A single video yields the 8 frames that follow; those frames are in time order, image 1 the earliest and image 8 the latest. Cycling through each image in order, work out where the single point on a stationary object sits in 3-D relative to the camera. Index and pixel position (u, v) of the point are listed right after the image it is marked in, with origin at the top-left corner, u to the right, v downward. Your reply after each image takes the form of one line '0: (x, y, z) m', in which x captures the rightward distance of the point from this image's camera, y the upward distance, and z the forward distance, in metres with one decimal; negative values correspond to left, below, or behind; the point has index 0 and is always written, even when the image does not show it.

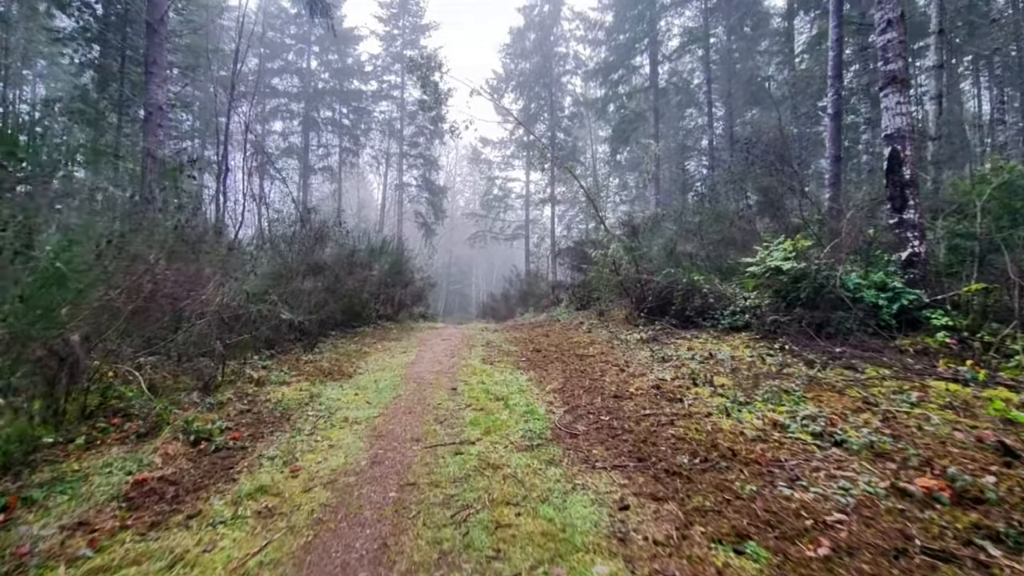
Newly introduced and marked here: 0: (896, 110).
0: (+2.6, +1.2, +5.7) m
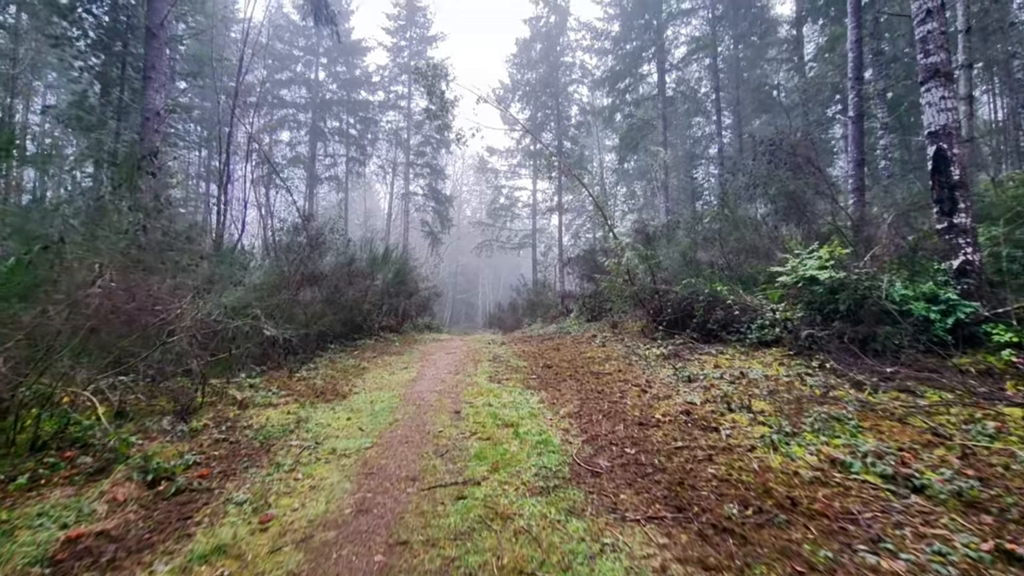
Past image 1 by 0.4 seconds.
0: (+2.6, +1.1, +5.2) m
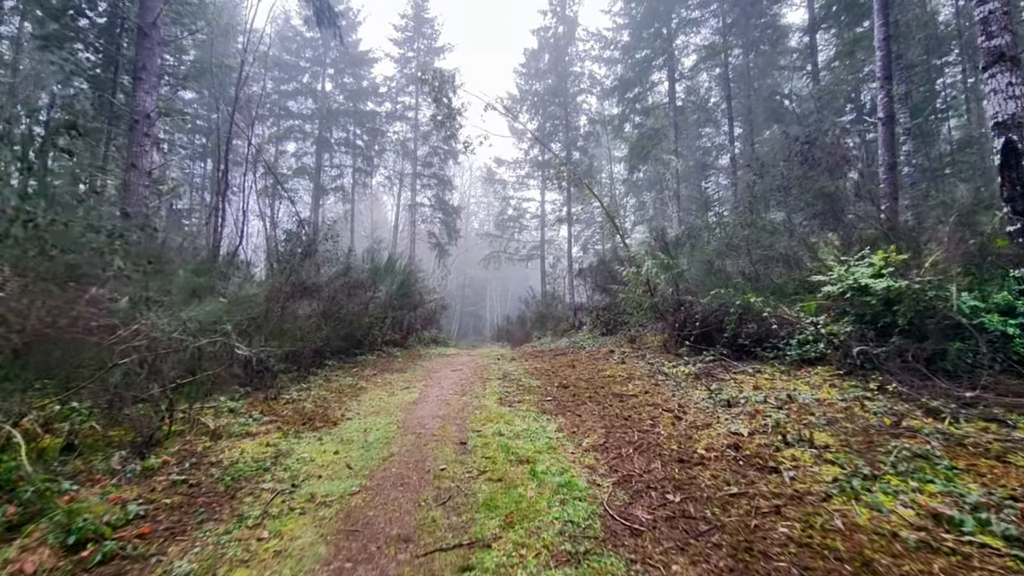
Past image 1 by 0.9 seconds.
0: (+2.7, +1.1, +4.6) m
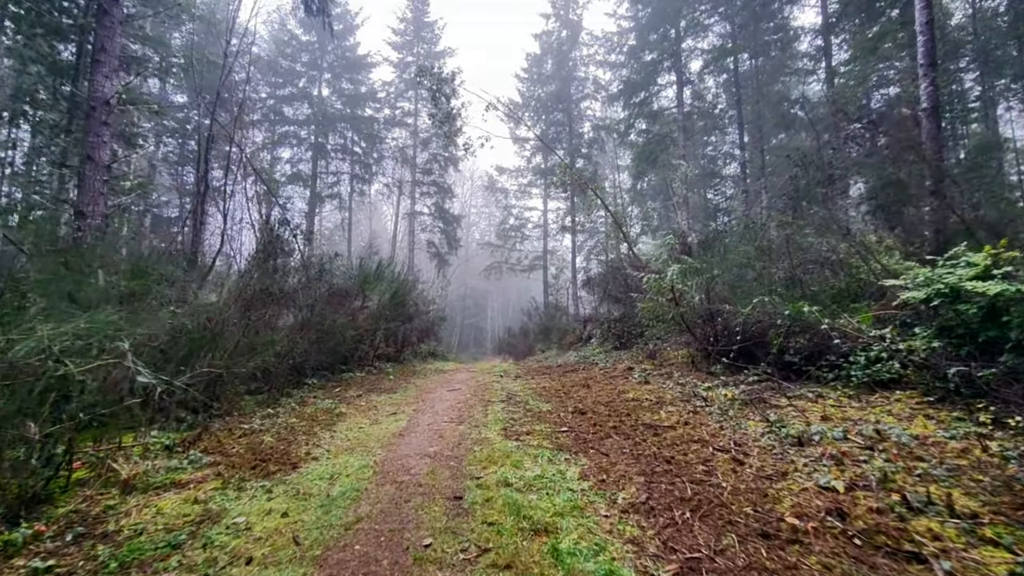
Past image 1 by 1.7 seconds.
0: (+2.7, +1.0, +3.7) m
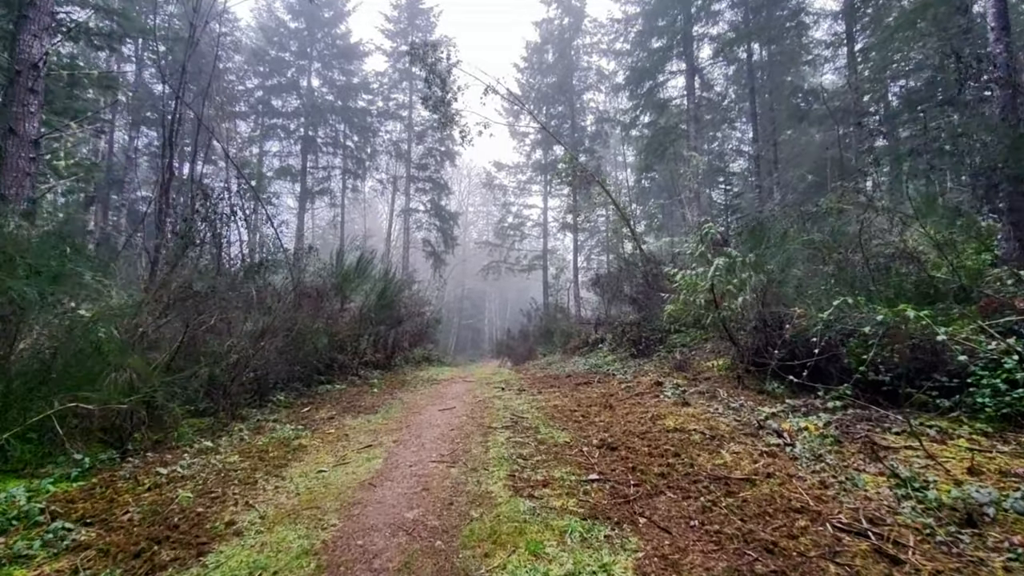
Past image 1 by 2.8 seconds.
0: (+2.8, +1.0, +2.6) m
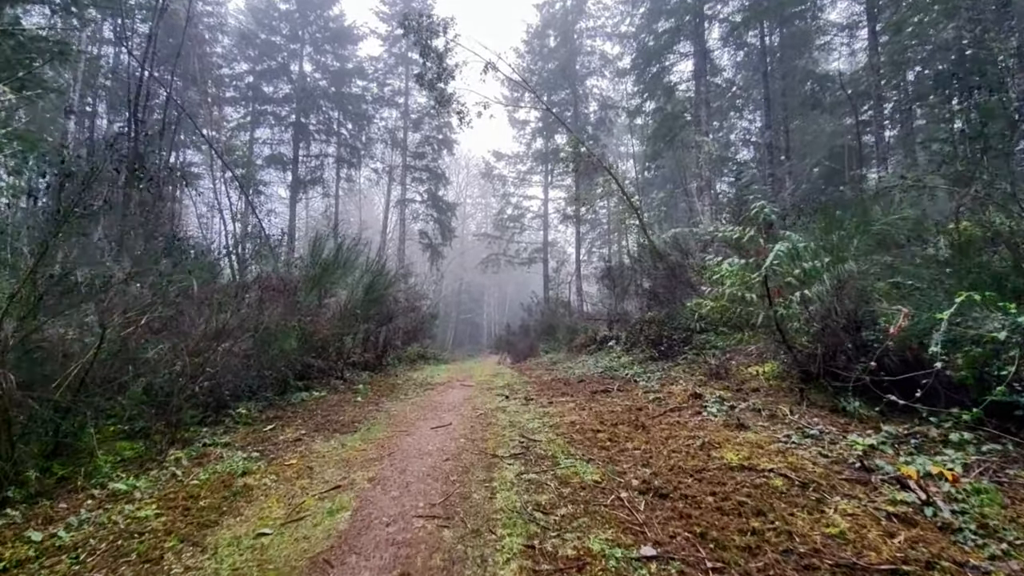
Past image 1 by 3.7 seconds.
0: (+2.8, +1.1, +1.6) m
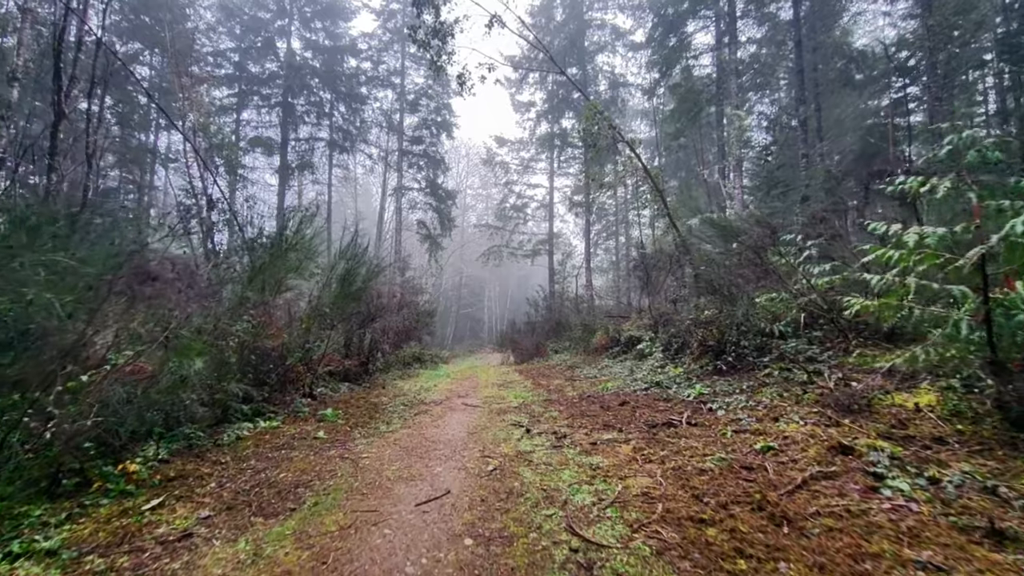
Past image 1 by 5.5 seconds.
0: (+2.9, +1.1, -0.1) m
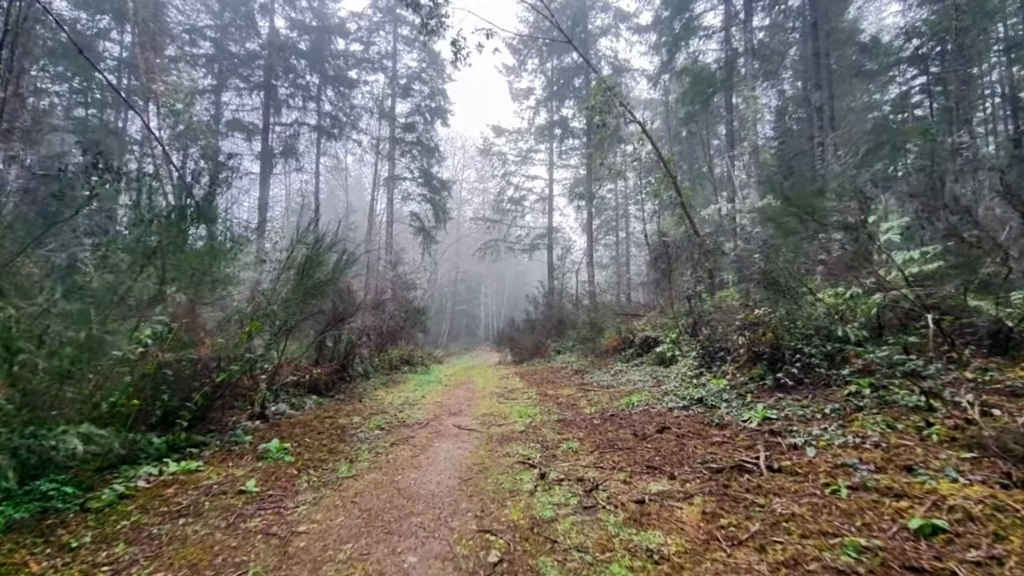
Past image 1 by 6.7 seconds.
0: (+3.0, +1.1, -1.3) m
